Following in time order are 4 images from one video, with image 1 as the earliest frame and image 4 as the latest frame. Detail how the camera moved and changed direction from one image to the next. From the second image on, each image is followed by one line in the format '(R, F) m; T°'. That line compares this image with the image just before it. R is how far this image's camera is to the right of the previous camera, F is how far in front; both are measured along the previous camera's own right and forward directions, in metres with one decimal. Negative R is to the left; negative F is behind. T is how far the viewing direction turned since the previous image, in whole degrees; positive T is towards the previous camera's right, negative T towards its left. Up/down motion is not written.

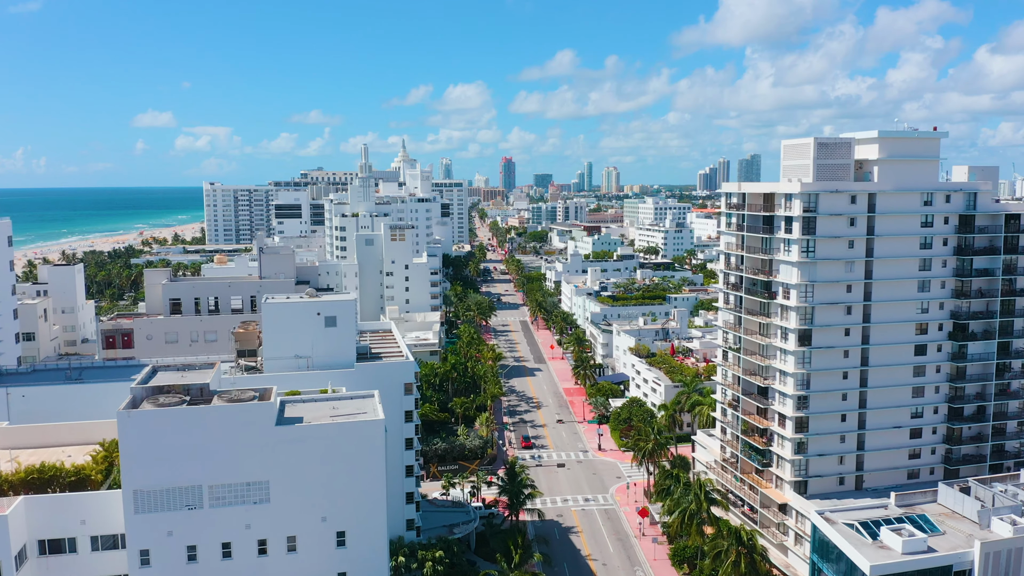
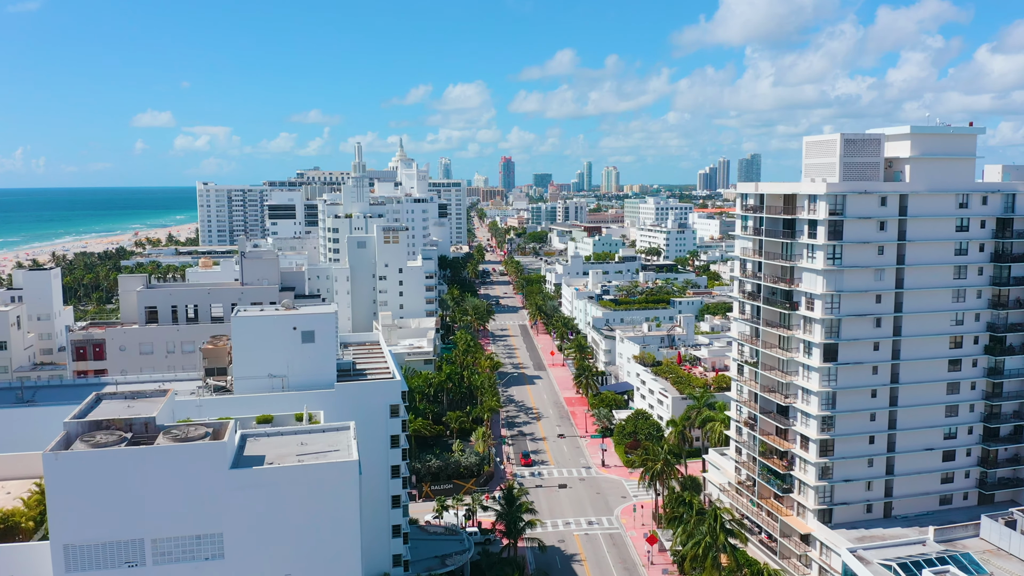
(+0.1, +4.4) m; 0°
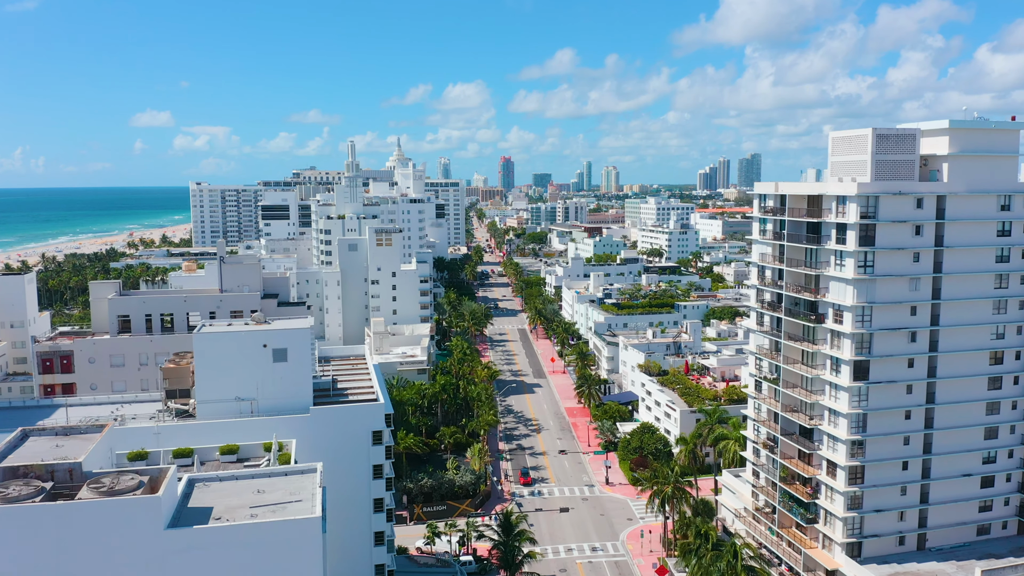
(+0.1, +4.4) m; 0°
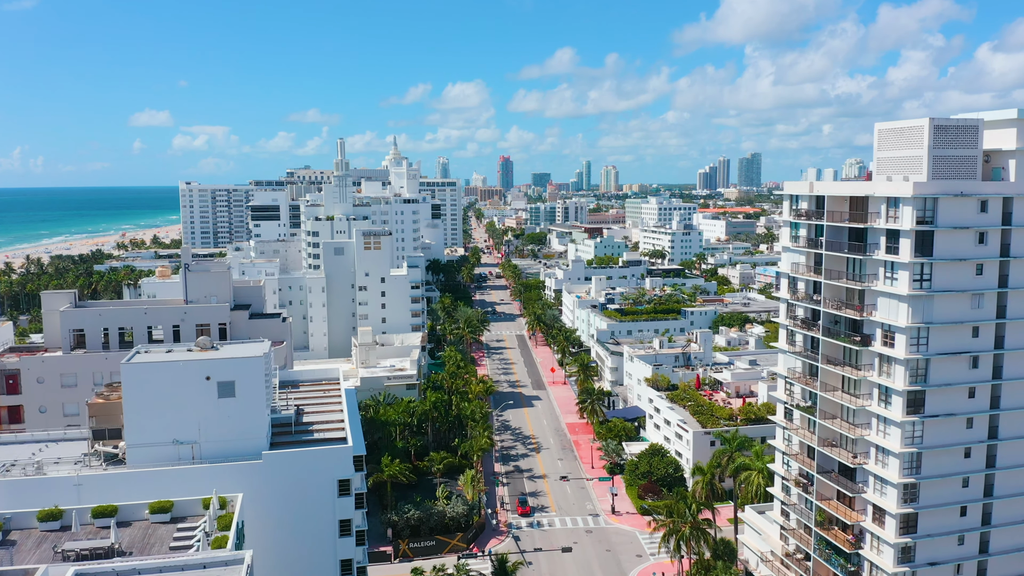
(+0.2, +6.2) m; 0°
